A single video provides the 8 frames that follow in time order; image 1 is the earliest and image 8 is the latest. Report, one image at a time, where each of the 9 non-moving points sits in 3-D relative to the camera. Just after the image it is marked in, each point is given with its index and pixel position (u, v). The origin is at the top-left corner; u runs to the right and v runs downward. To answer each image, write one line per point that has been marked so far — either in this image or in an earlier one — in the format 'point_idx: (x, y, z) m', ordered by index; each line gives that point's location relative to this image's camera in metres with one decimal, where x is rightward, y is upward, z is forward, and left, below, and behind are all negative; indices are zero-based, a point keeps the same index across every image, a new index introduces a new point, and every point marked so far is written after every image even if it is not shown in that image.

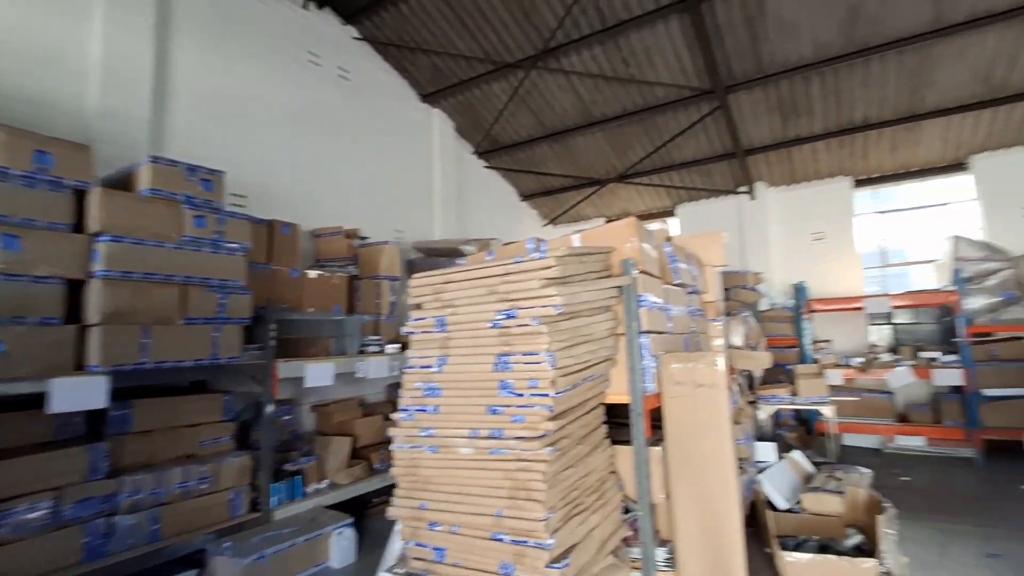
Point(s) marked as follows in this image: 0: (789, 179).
0: (+3.5, +1.4, +6.5) m
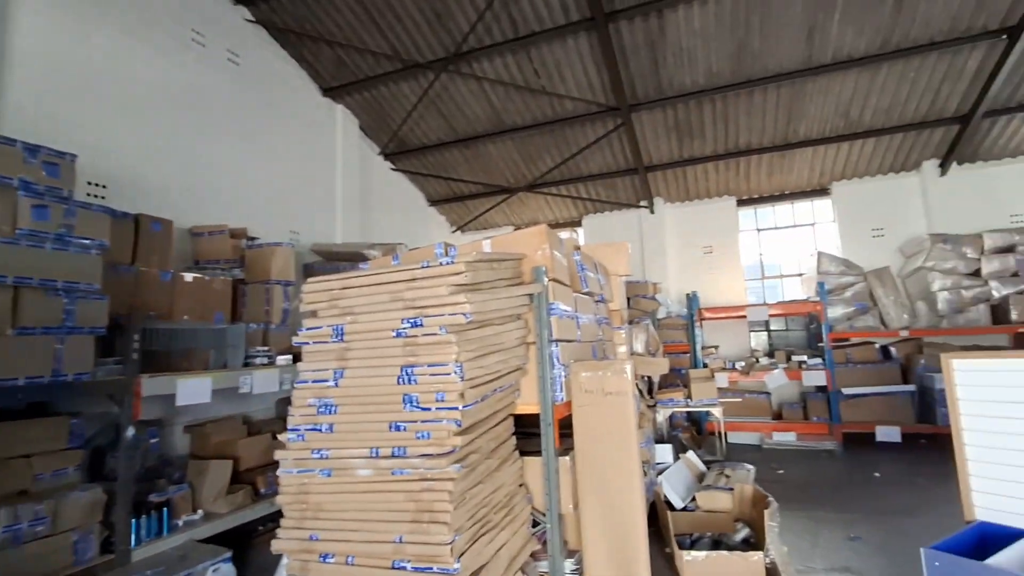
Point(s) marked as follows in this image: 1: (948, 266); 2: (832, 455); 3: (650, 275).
0: (+2.3, +1.2, +6.9) m
1: (+4.5, +0.2, +5.3) m
2: (+3.1, -1.6, +5.0) m
3: (+1.9, +0.2, +6.9) m
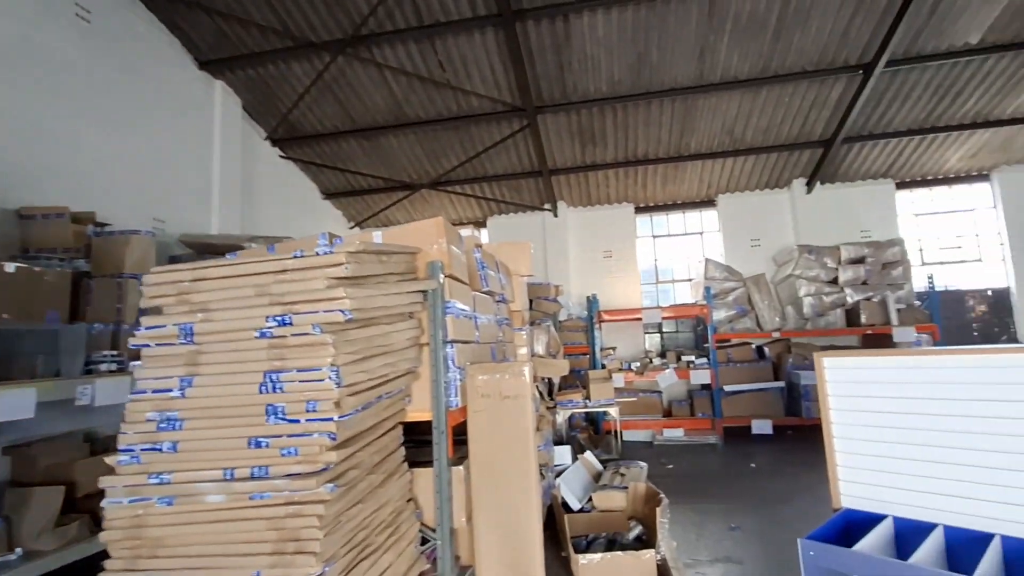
0: (+1.0, +1.2, +7.1) m
1: (+3.4, +0.2, +5.9) m
2: (+2.1, -1.6, +5.3) m
3: (+0.5, +0.1, +7.0) m
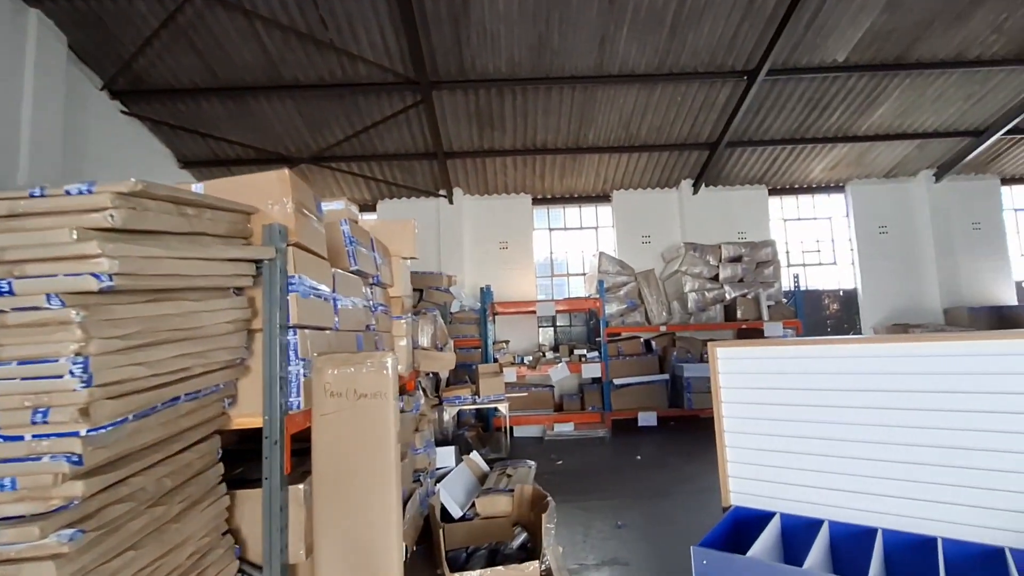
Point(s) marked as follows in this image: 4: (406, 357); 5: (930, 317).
0: (-0.4, +1.3, +6.8) m
1: (+2.2, +0.2, +6.1) m
2: (+0.9, -1.6, +5.3) m
3: (-0.9, +0.3, +6.7) m
4: (-0.6, -0.4, +2.8) m
5: (+5.7, -0.4, +7.0) m
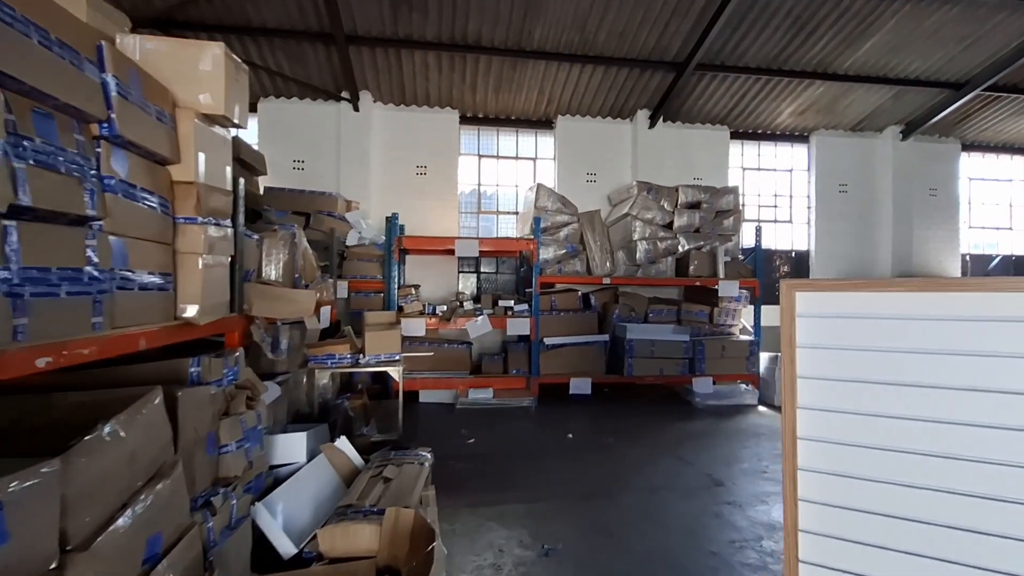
0: (-1.2, +2.0, +5.5) m
1: (+1.4, +0.7, +5.2) m
2: (+0.1, -1.1, +4.3) m
3: (-1.7, +1.0, +5.3) m
4: (-1.0, 0.0, +1.6) m
5: (+4.7, 0.0, +6.6) m
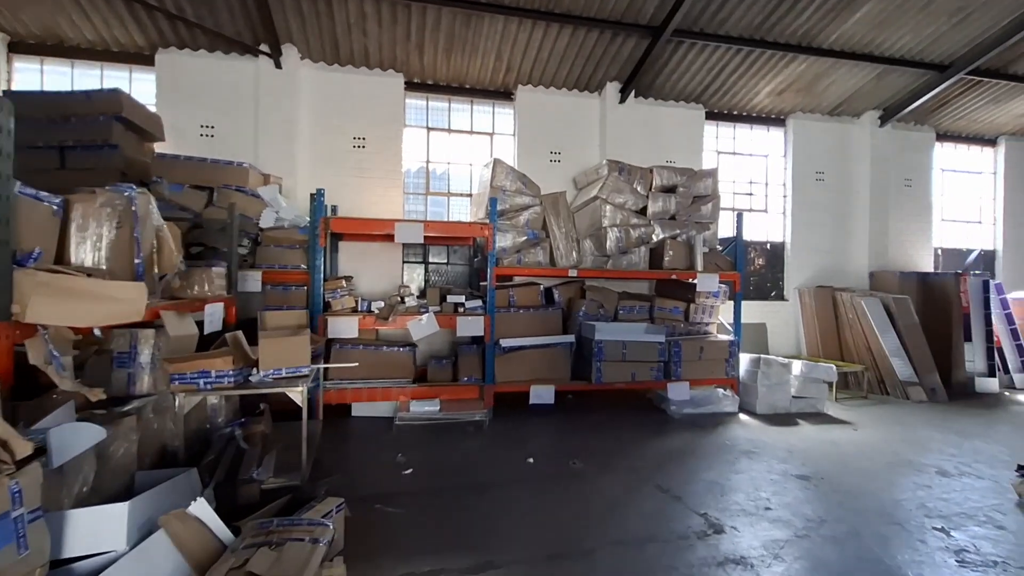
0: (-1.7, +2.1, +4.6) m
1: (+1.0, +0.8, +4.6) m
2: (-0.2, -1.0, +3.7) m
3: (-2.1, +1.1, +4.5) m
4: (-1.1, 0.0, +0.9) m
5: (+4.1, +0.1, +6.2) m
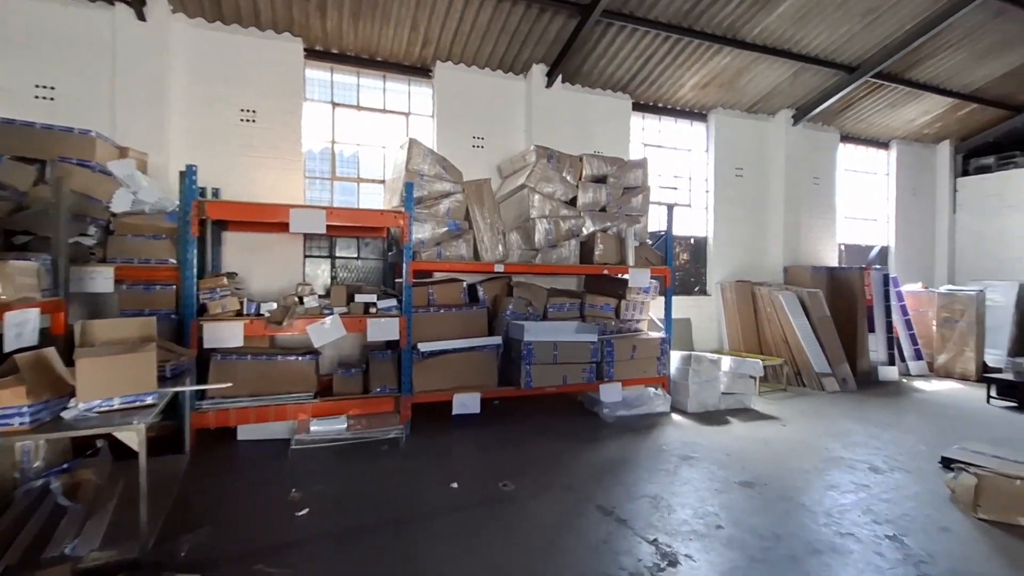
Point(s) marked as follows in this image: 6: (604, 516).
0: (-2.3, +2.1, +3.9) m
1: (+0.3, +0.8, +4.2) m
2: (-0.7, -1.0, +3.2) m
3: (-2.7, +1.1, +3.7) m
4: (-1.2, 0.0, +0.3) m
5: (+3.2, +0.2, +6.4) m
6: (+0.4, -1.1, +2.4) m
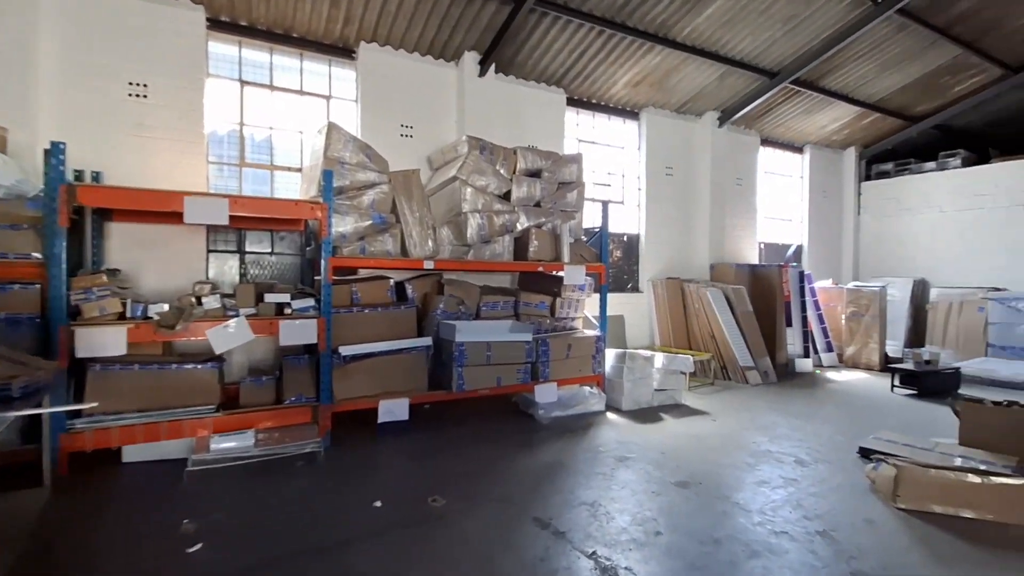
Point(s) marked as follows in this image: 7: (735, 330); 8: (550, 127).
0: (-2.8, +2.1, +3.4) m
1: (-0.2, +0.8, +4.0) m
2: (-1.1, -1.0, +2.9) m
3: (-3.2, +1.1, +3.1) m
4: (-1.2, 0.0, -0.1) m
5: (+2.4, +0.2, +6.6) m
6: (+0.1, -1.0, +2.2) m
7: (+2.4, -0.5, +5.6) m
8: (+0.4, +1.6, +5.2) m
